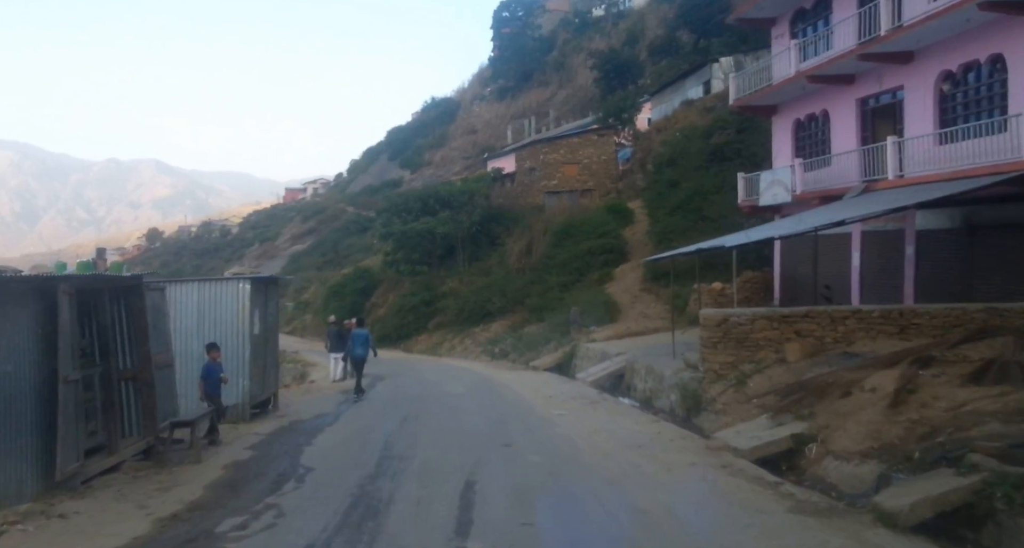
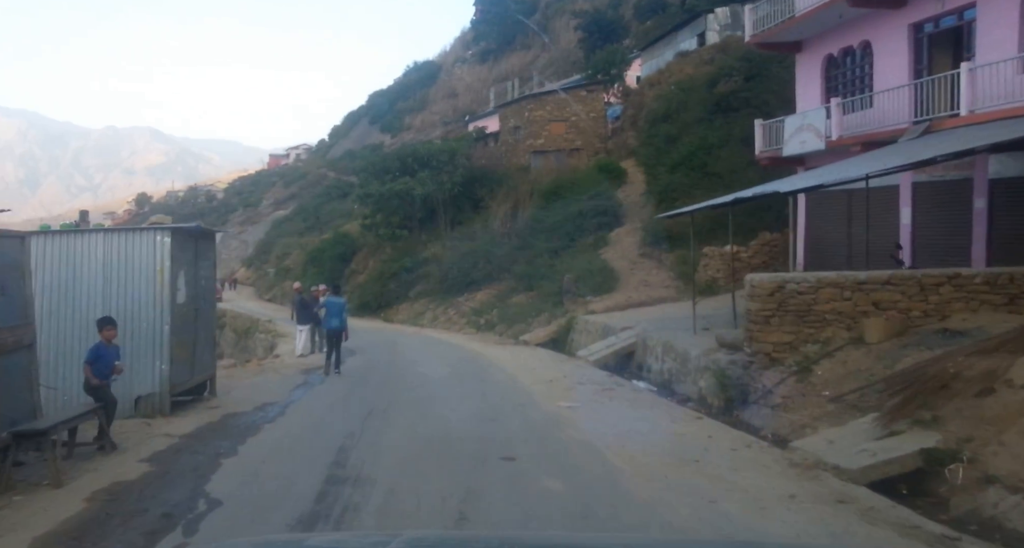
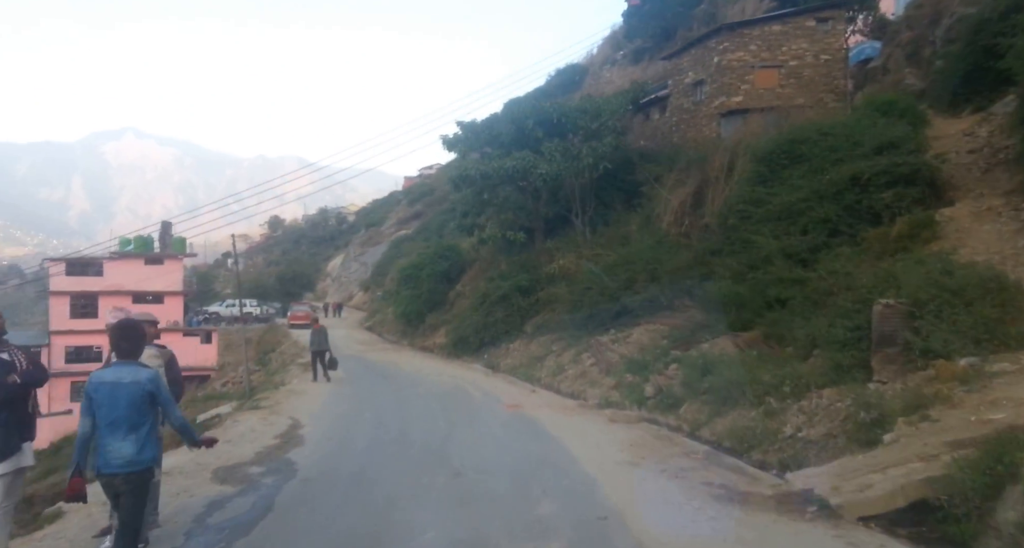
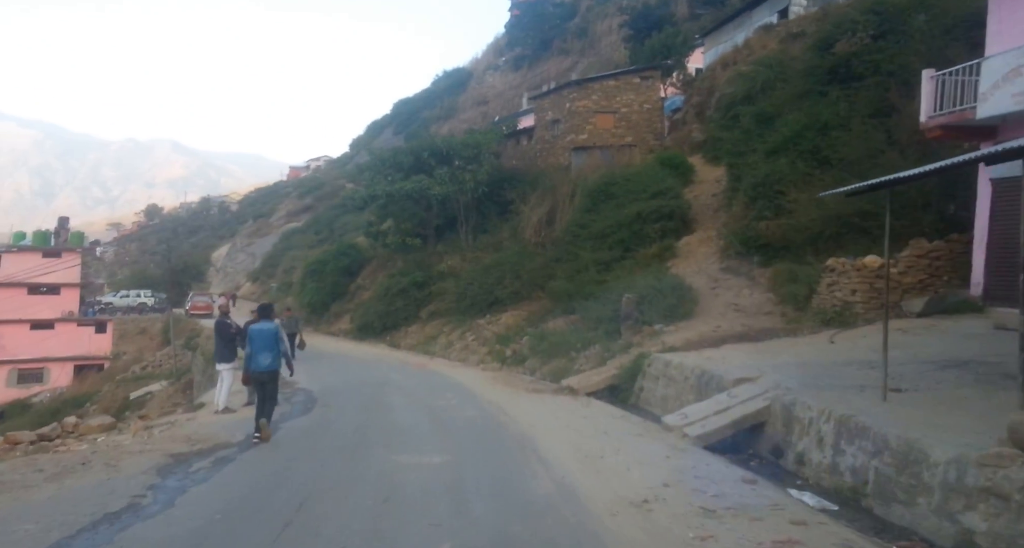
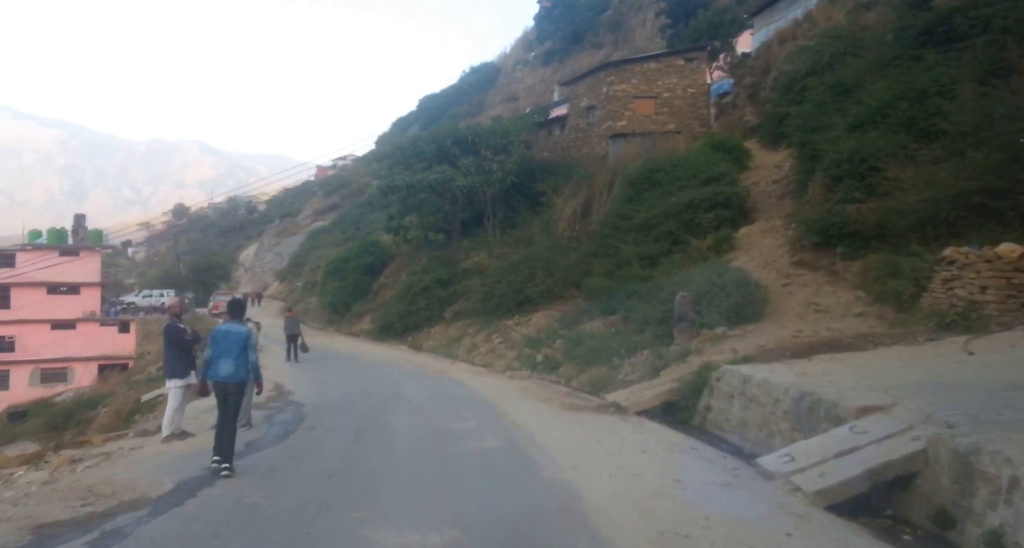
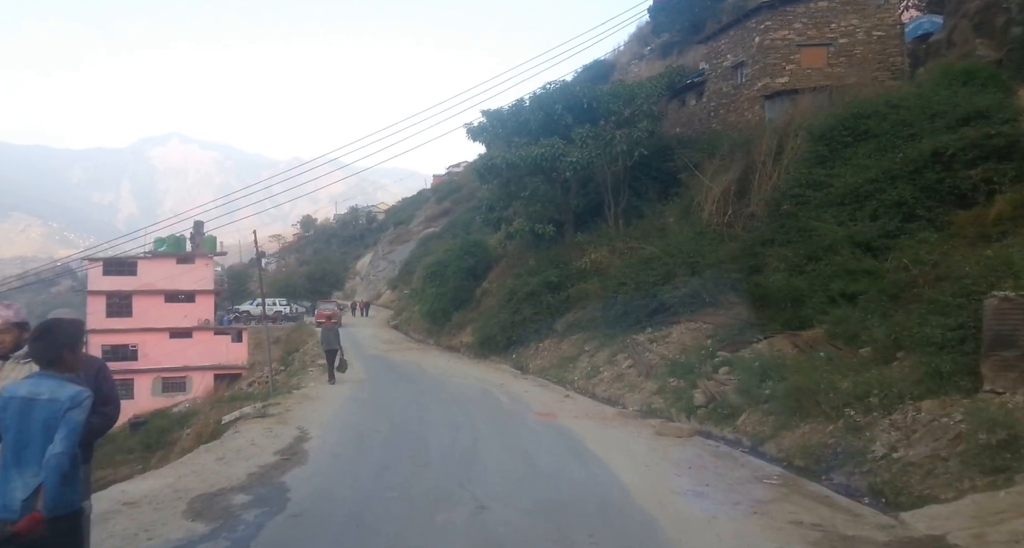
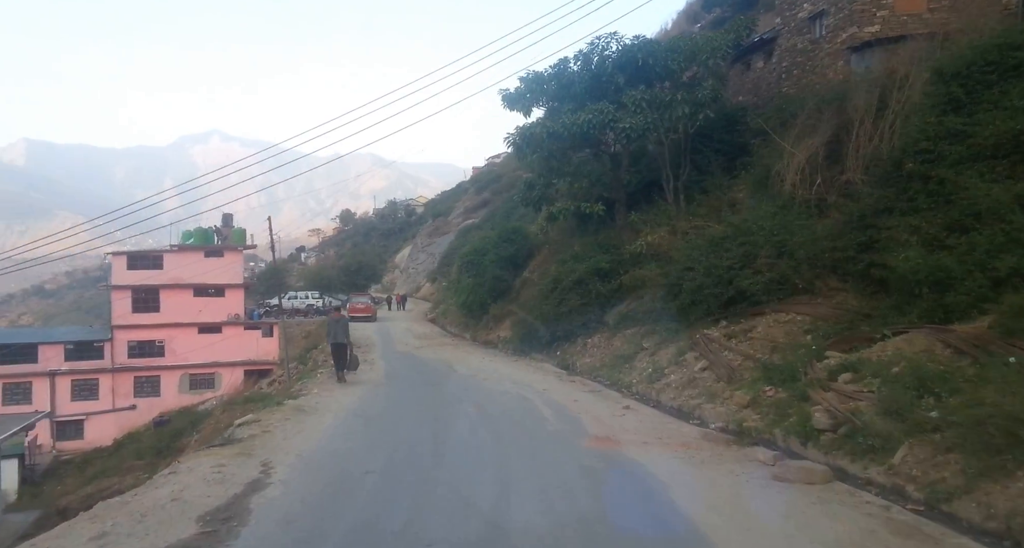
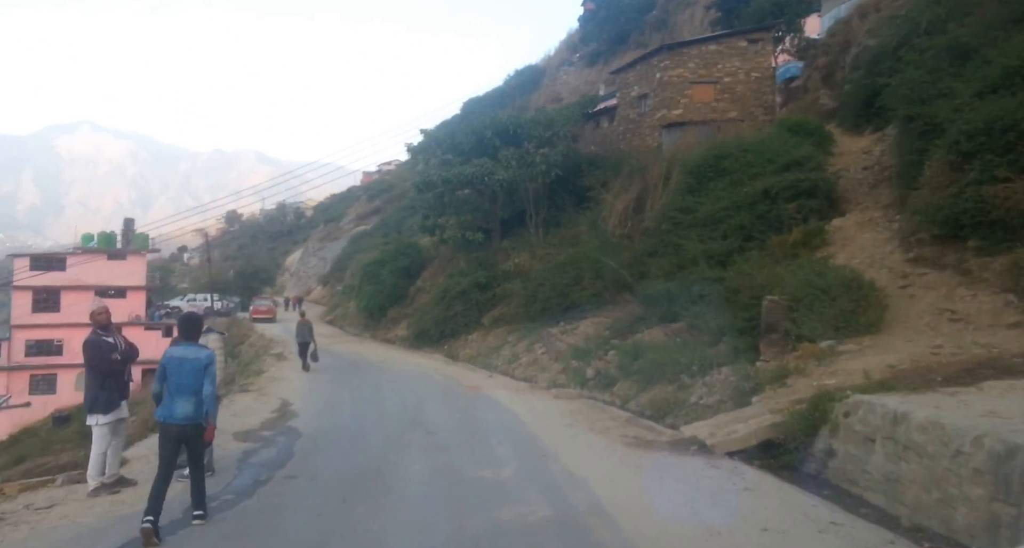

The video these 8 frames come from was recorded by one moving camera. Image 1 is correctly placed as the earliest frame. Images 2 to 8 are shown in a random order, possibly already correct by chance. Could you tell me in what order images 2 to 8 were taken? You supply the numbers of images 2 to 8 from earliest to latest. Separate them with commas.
2, 4, 5, 8, 3, 6, 7
